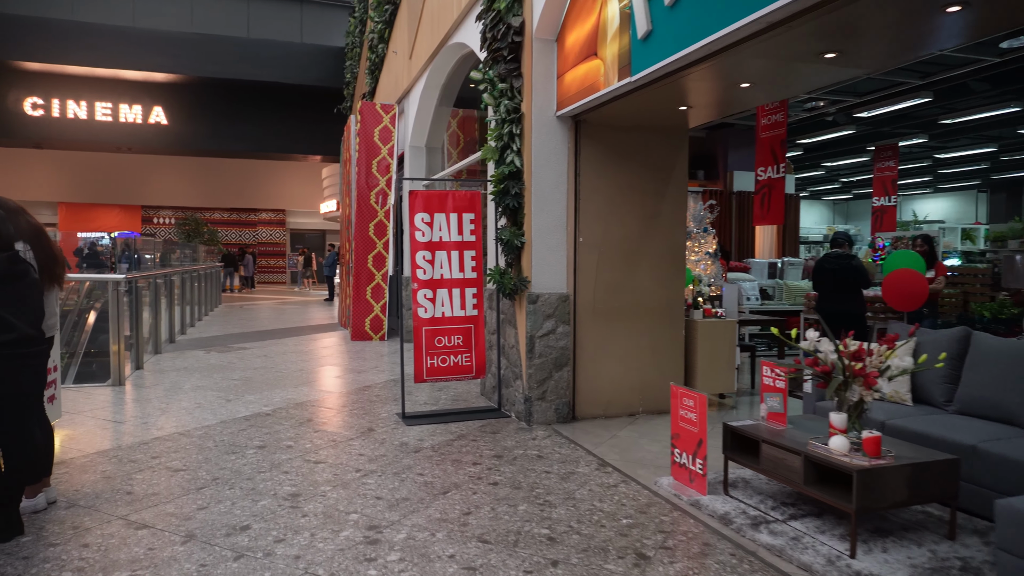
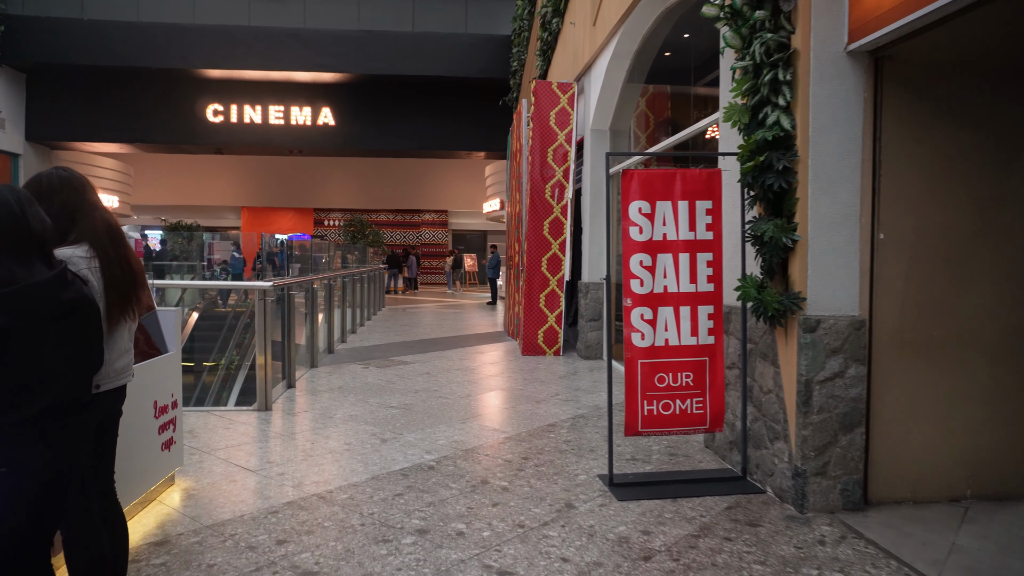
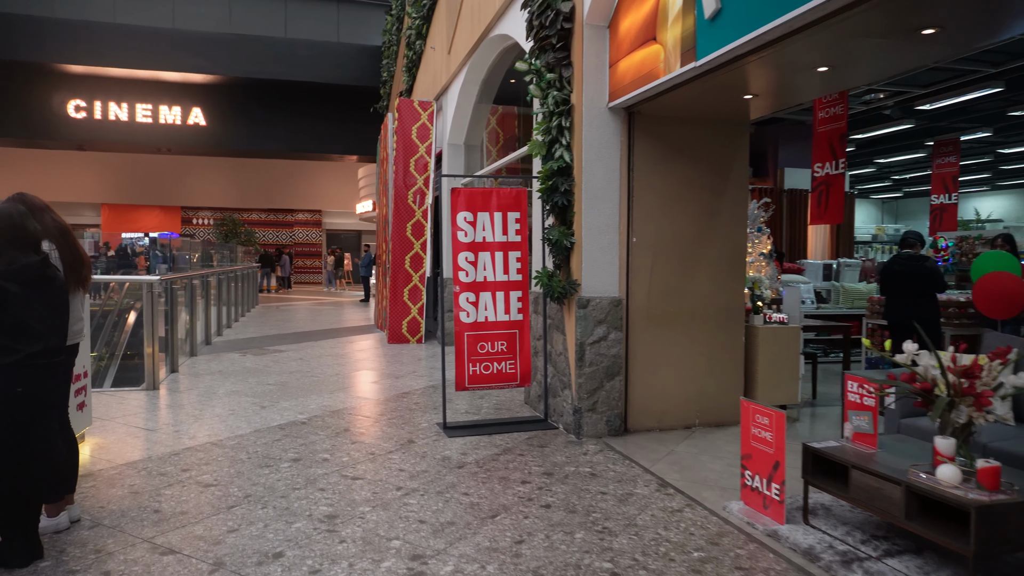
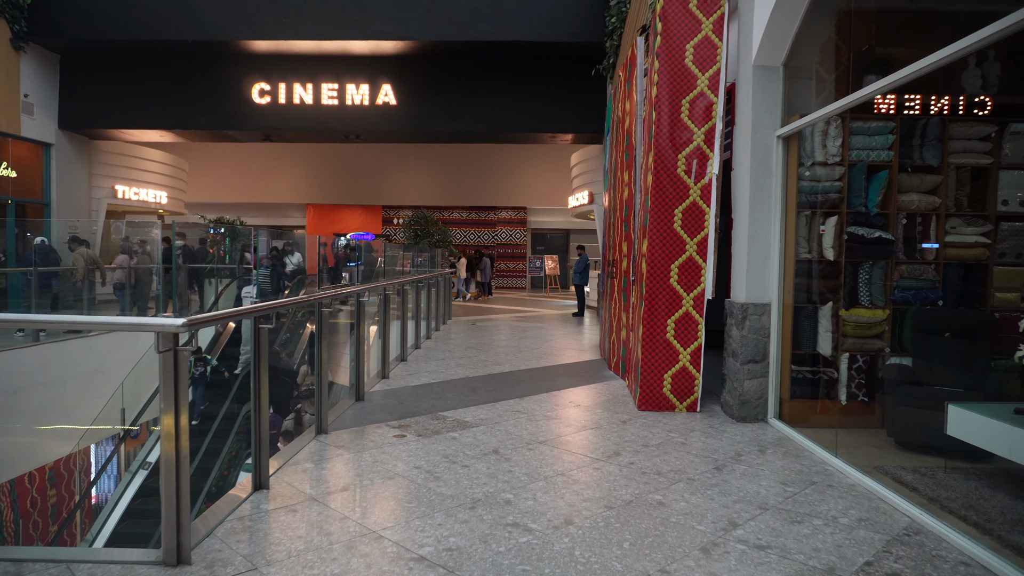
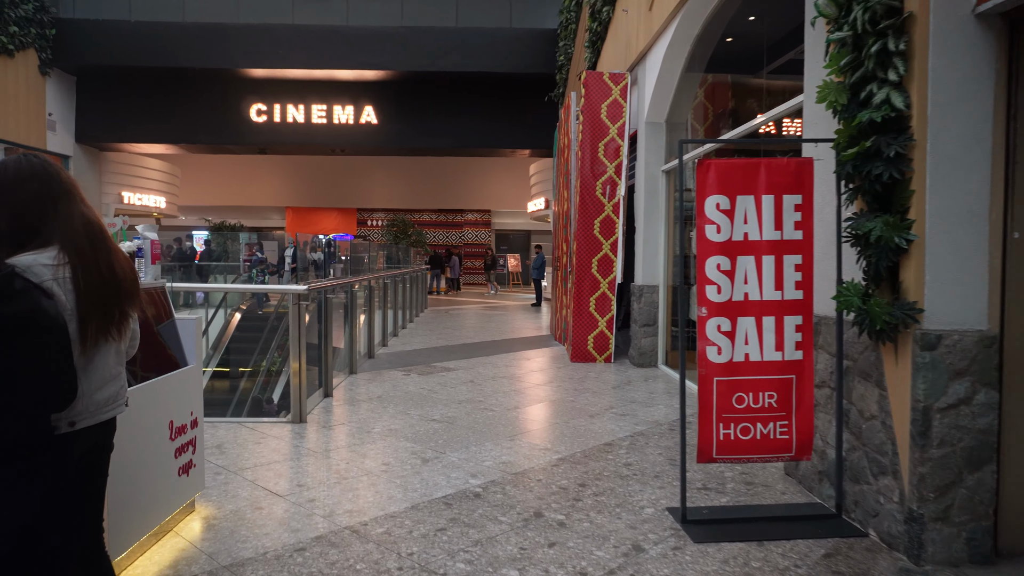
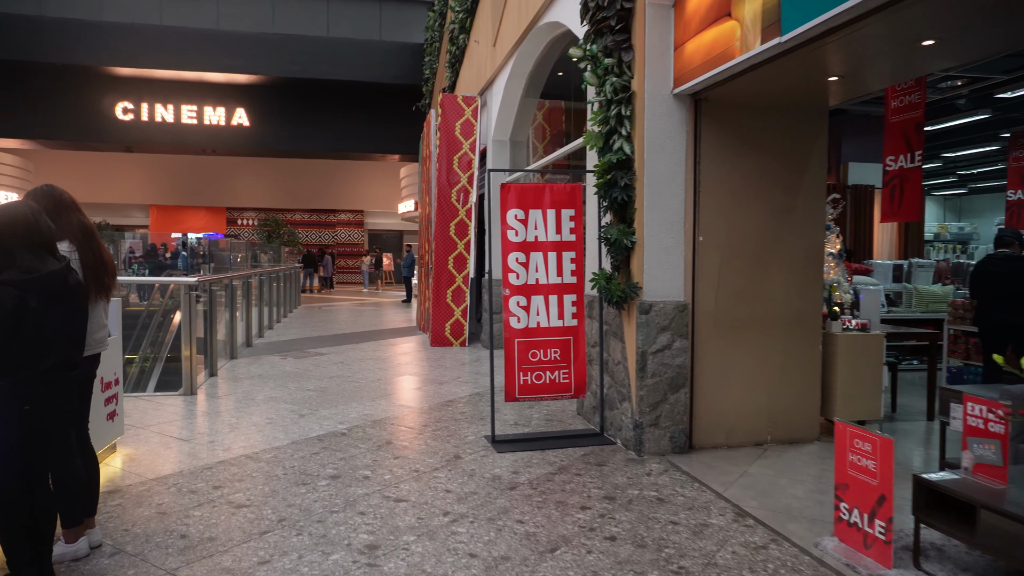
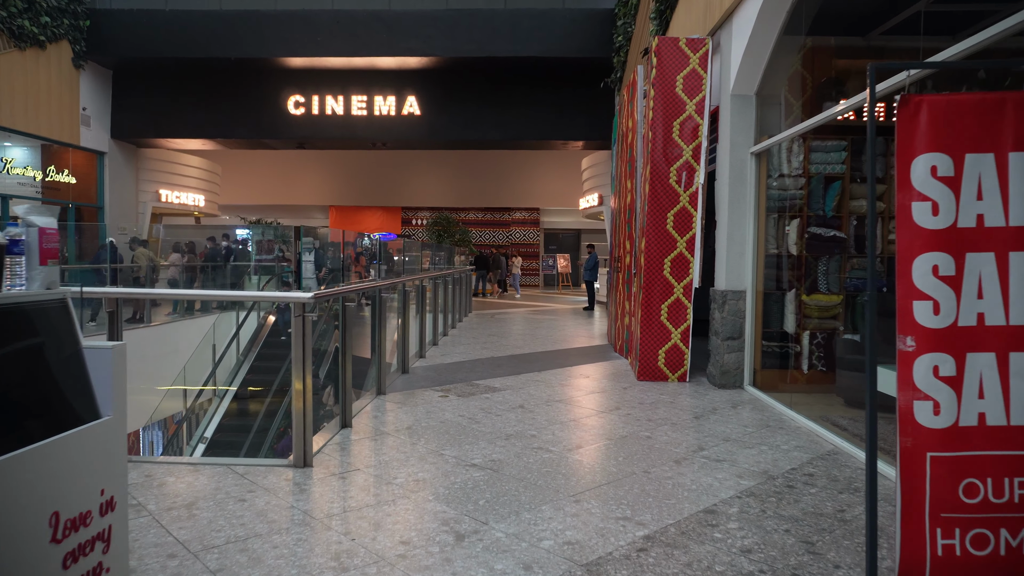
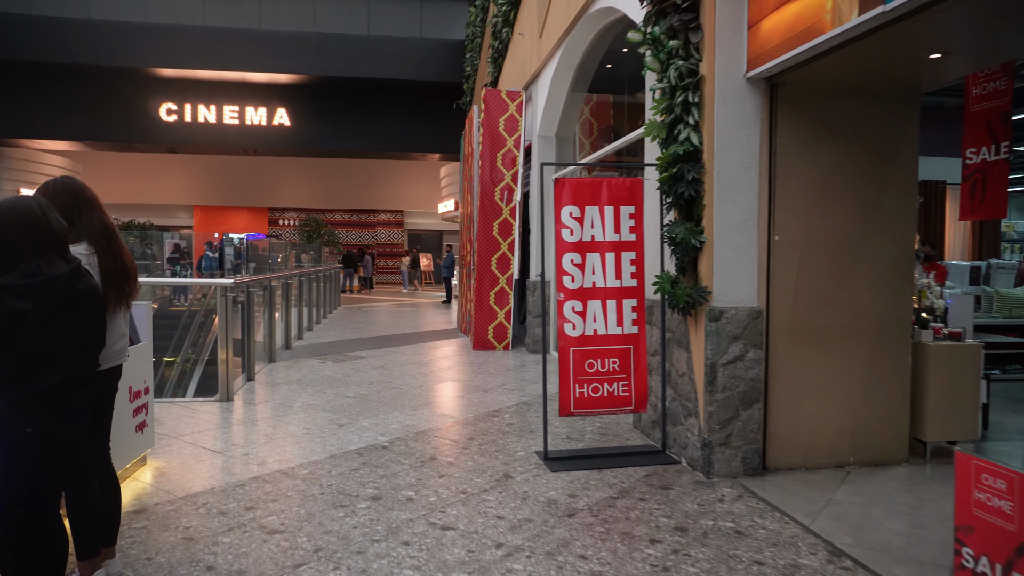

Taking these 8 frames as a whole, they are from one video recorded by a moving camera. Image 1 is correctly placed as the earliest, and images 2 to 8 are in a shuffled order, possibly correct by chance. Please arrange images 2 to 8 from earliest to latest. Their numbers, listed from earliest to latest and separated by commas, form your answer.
3, 6, 8, 2, 5, 7, 4
